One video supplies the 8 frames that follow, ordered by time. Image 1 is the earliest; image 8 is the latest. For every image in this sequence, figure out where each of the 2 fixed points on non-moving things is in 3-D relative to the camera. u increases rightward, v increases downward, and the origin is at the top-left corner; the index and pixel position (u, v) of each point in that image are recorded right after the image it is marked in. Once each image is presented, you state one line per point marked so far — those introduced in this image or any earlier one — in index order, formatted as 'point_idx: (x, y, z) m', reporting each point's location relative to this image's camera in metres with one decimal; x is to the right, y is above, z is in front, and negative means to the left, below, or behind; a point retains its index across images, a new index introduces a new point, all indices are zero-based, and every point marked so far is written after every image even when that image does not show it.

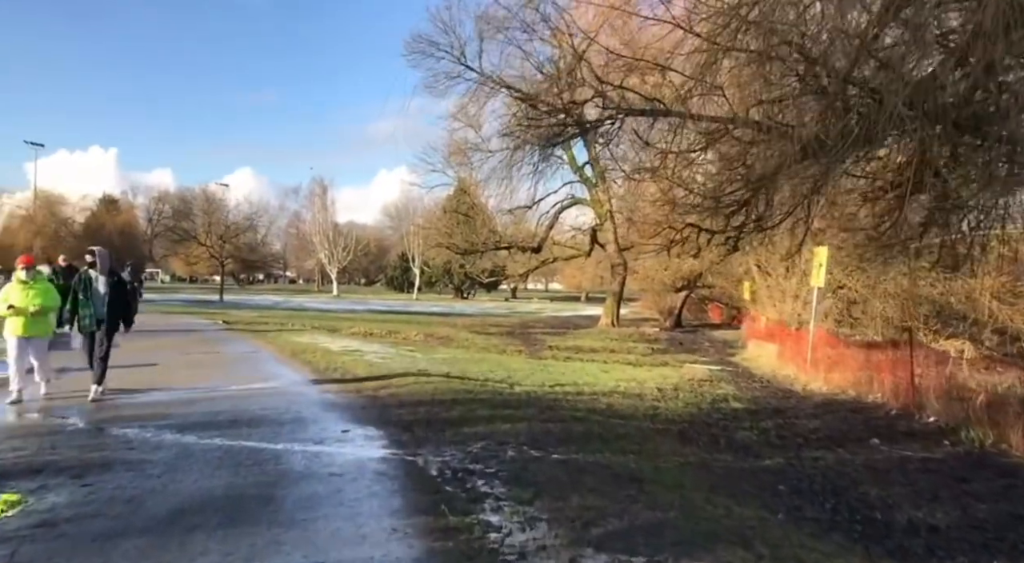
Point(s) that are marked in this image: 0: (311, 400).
0: (-2.4, -1.4, +9.4) m
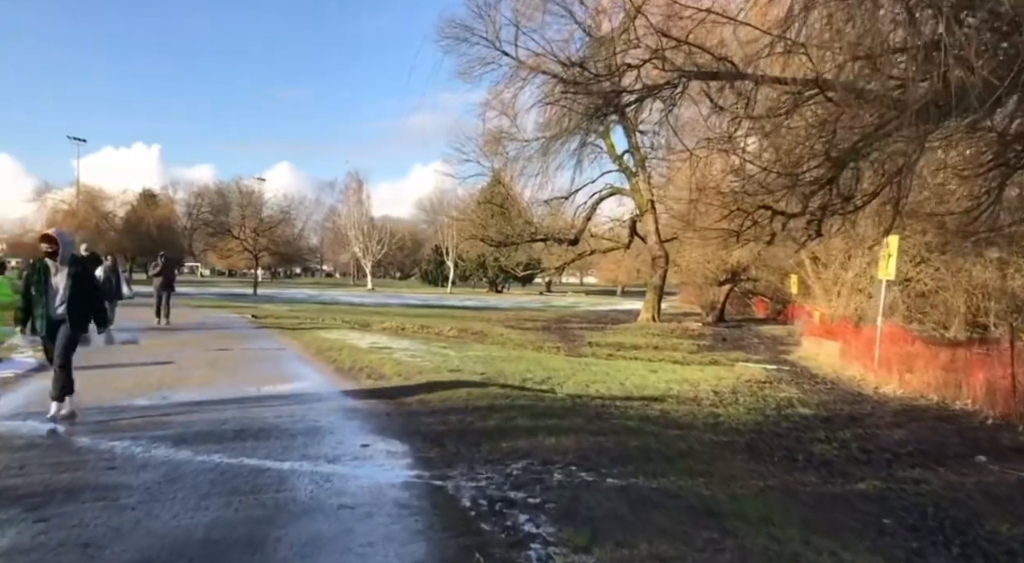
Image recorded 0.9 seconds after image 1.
0: (-1.9, -1.3, +8.4) m
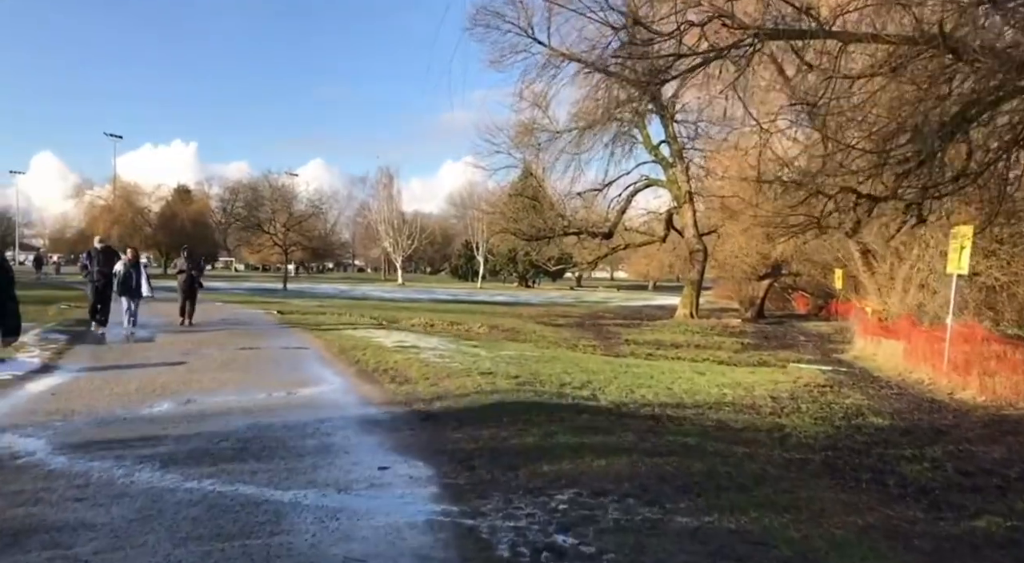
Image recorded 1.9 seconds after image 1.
0: (-1.6, -1.3, +7.5) m
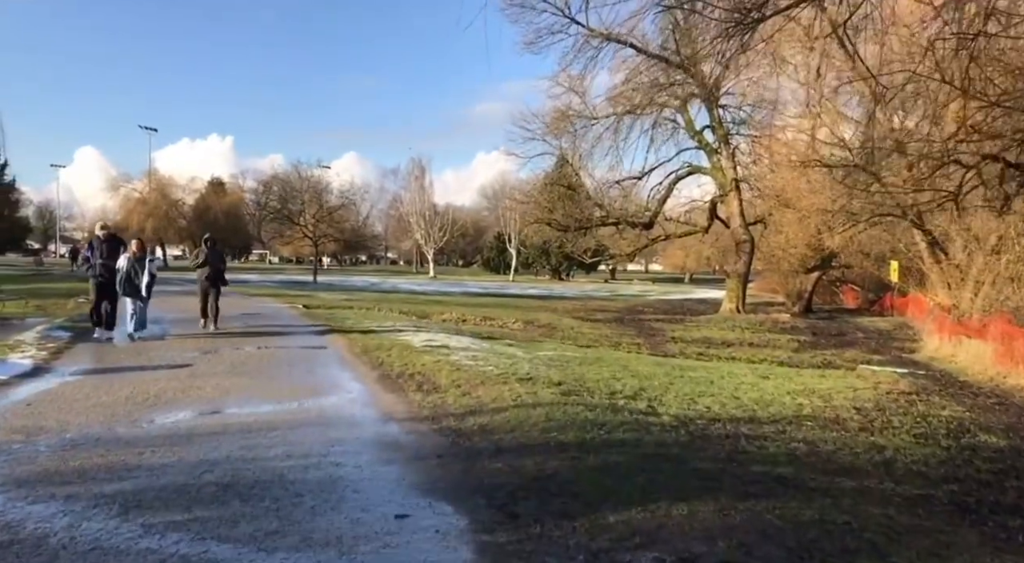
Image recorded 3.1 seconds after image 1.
0: (-1.2, -1.2, +6.2) m
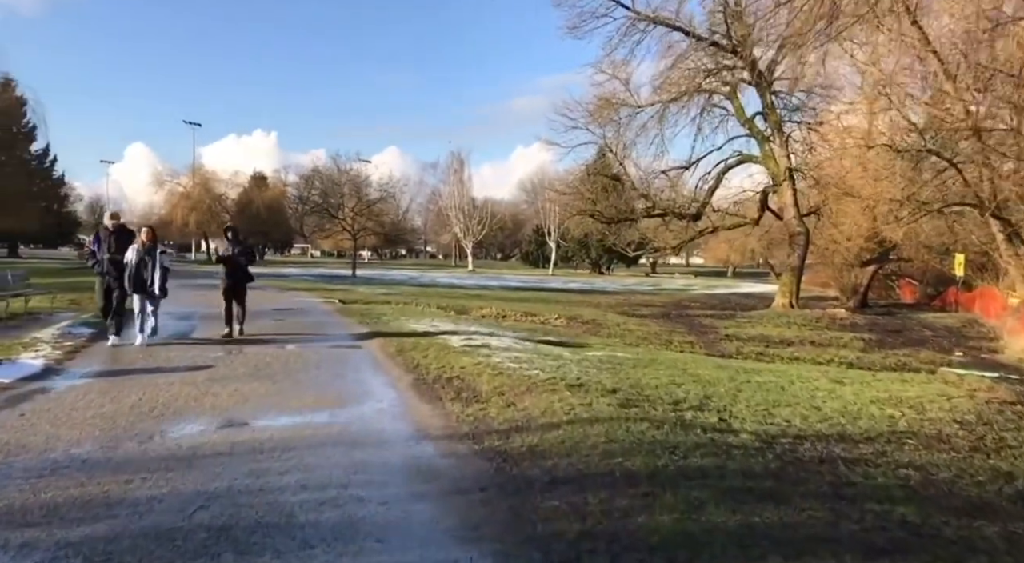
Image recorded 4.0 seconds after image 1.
0: (-0.8, -1.2, +5.2) m
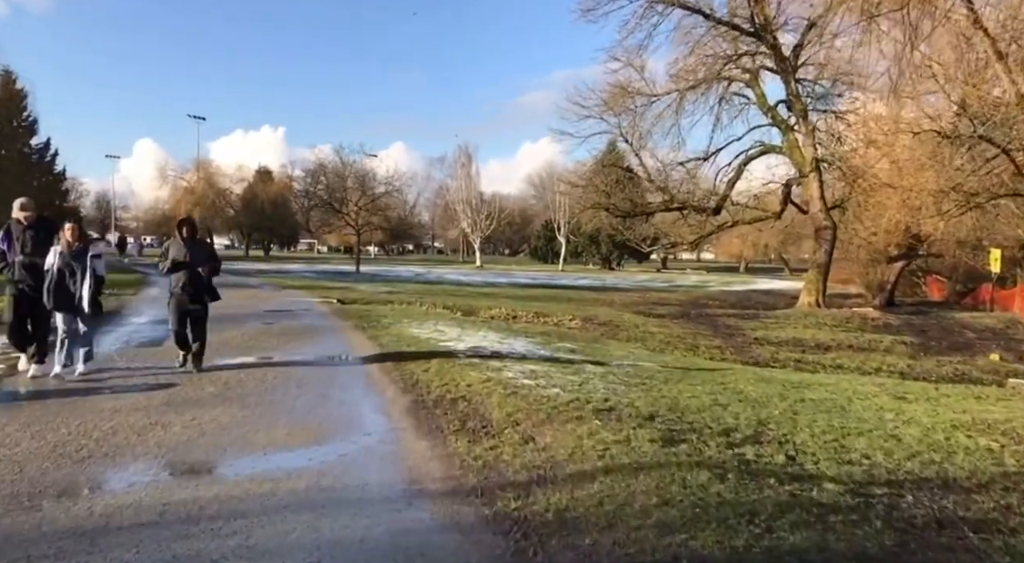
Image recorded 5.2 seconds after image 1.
0: (-0.7, -1.3, +3.8) m
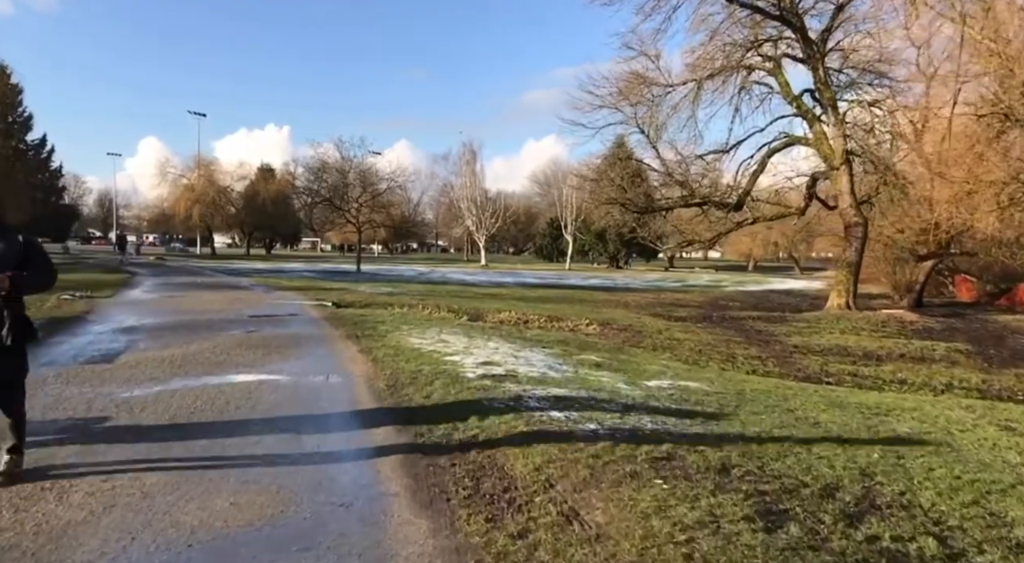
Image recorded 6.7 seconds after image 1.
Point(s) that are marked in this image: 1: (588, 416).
0: (-0.5, -1.3, +2.1) m
1: (+0.6, -1.1, +6.7) m
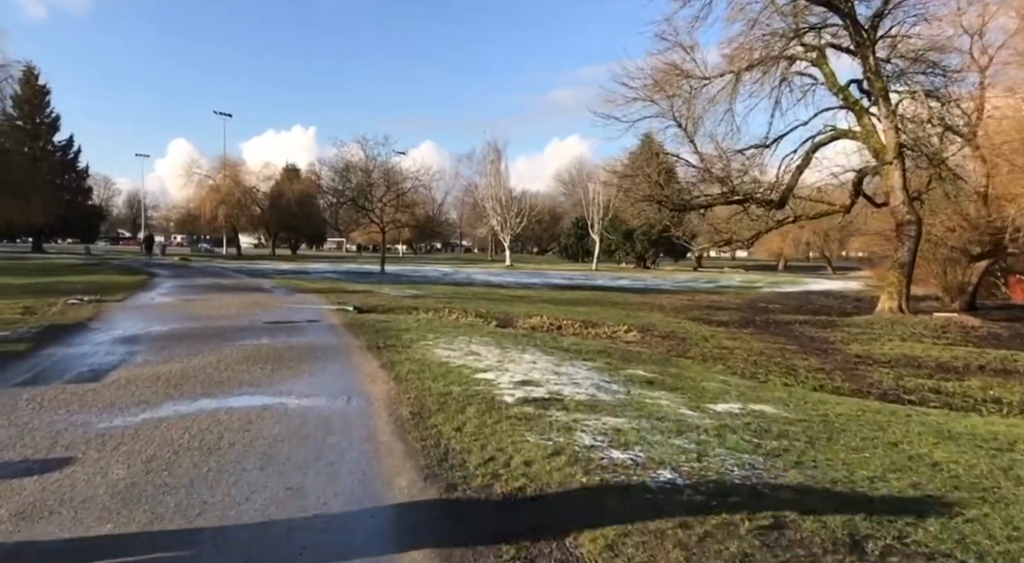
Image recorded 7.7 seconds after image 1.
0: (-0.3, -1.4, +0.9) m
1: (+1.0, -1.2, +5.4) m
